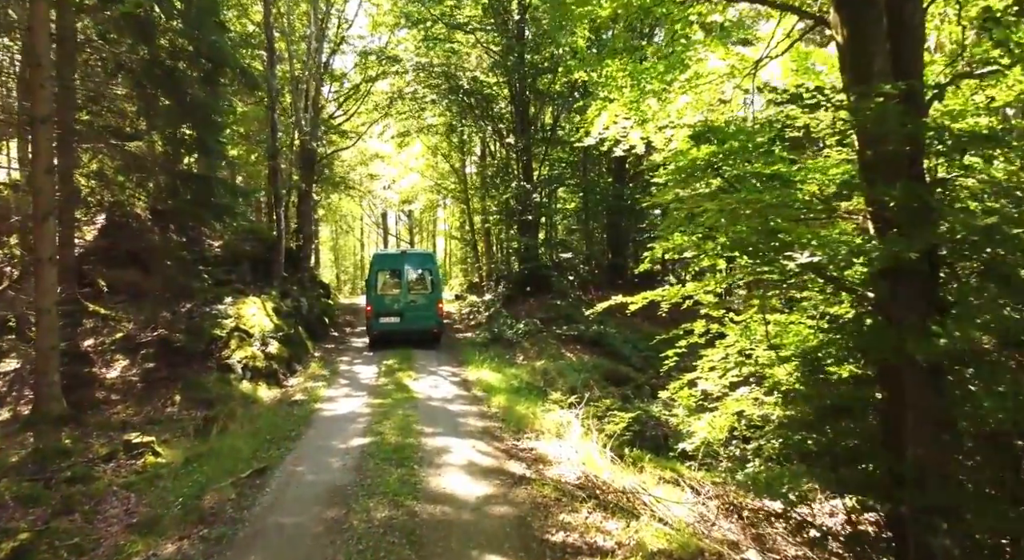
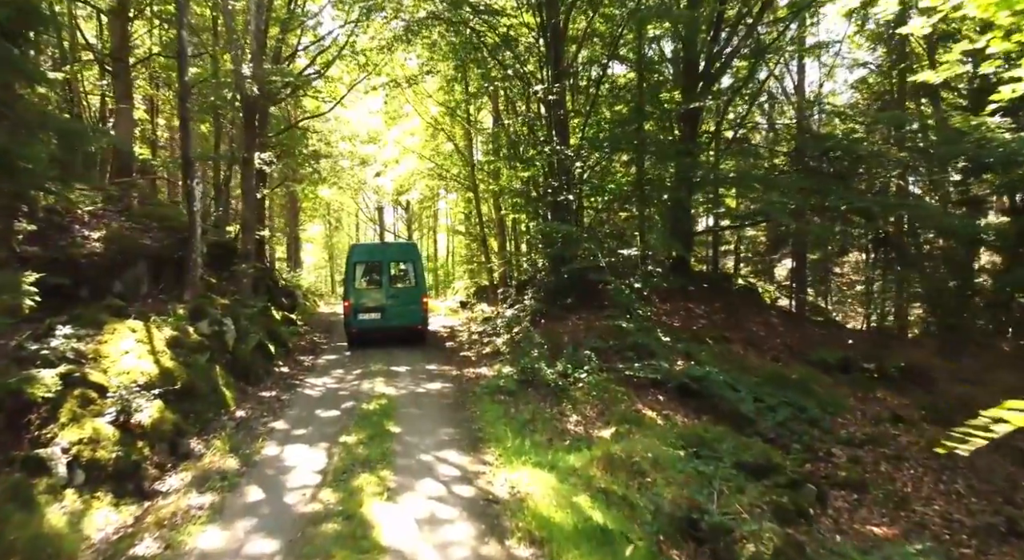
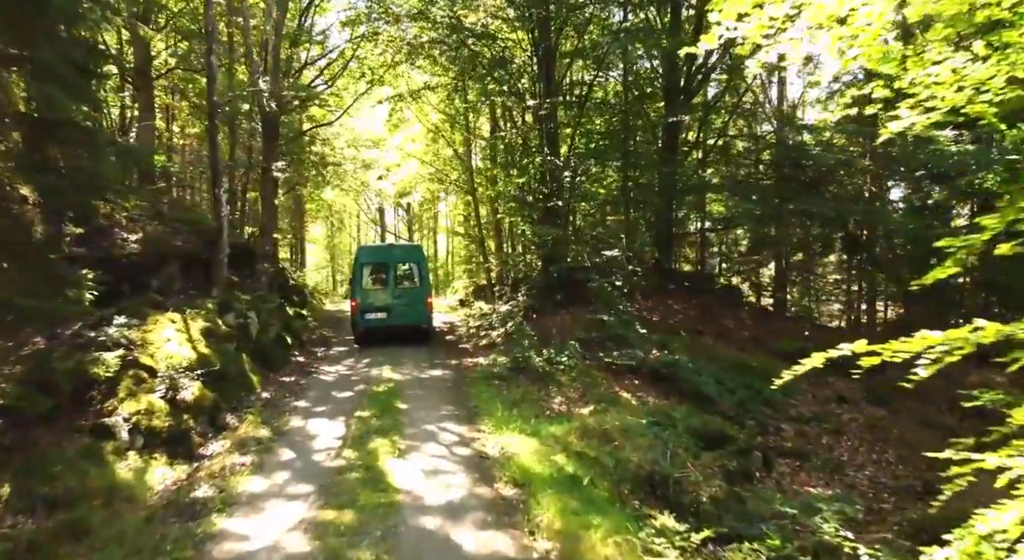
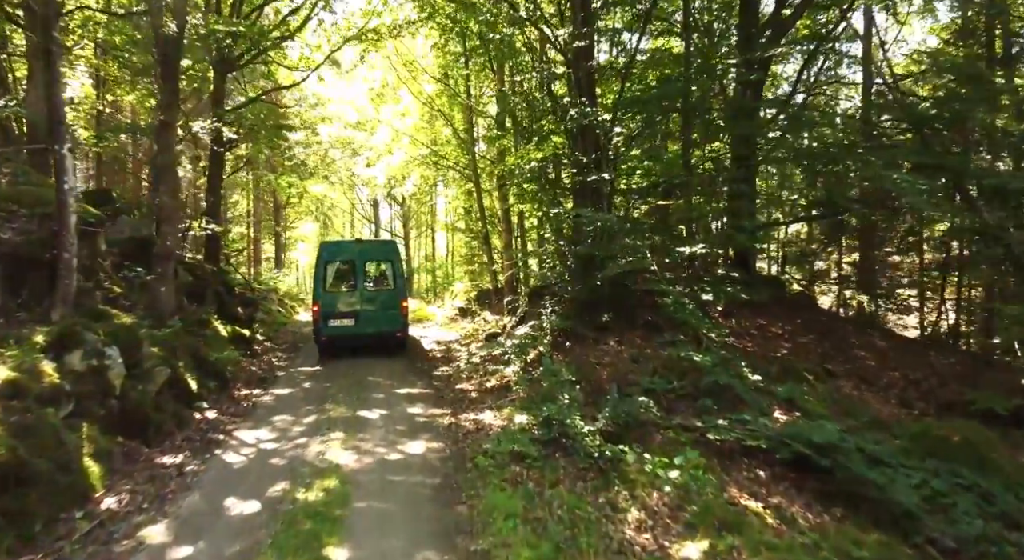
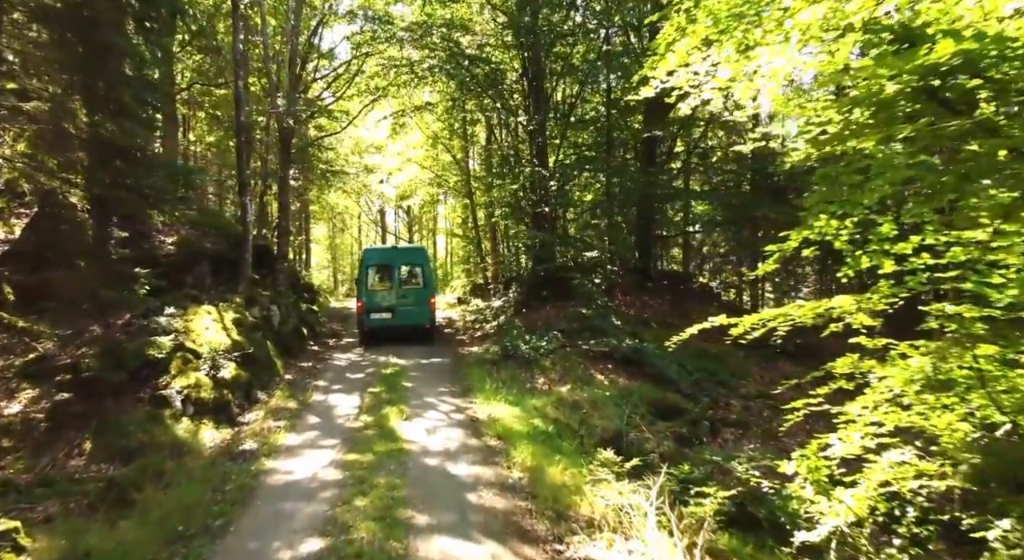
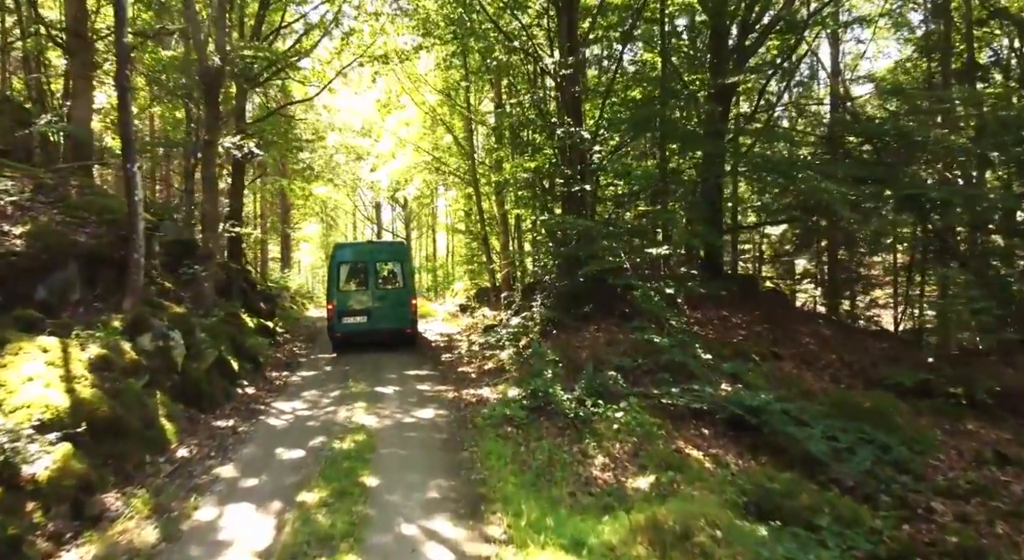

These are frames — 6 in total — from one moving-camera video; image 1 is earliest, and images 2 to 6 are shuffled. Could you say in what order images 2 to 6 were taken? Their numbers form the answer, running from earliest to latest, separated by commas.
5, 3, 2, 6, 4
